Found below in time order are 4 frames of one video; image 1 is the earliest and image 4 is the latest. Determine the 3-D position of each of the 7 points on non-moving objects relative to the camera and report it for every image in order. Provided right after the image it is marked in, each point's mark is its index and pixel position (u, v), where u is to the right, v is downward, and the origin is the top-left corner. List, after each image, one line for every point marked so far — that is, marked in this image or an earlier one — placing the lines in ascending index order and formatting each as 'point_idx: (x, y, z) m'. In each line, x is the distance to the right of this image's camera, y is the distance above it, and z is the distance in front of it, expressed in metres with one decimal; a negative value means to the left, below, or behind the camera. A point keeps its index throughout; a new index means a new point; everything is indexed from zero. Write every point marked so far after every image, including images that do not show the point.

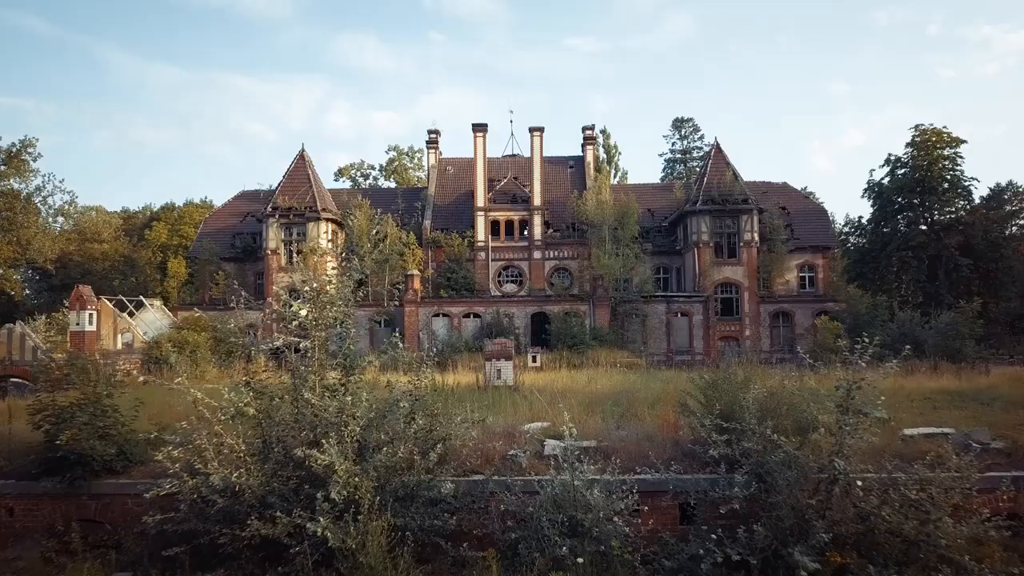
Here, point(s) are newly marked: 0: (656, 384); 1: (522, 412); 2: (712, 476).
0: (+2.9, -2.0, +17.5) m
1: (+0.1, -1.6, +11.0) m
2: (+1.8, -1.7, +7.8) m
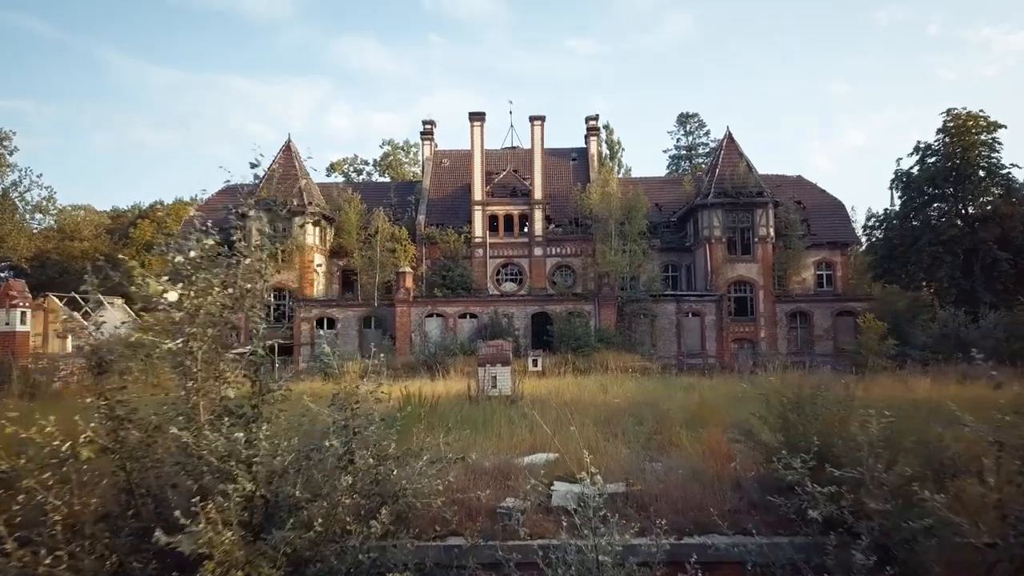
0: (+2.9, -1.9, +14.9) m
1: (+0.1, -1.4, +8.4) m
2: (+1.8, -1.5, +5.2) m
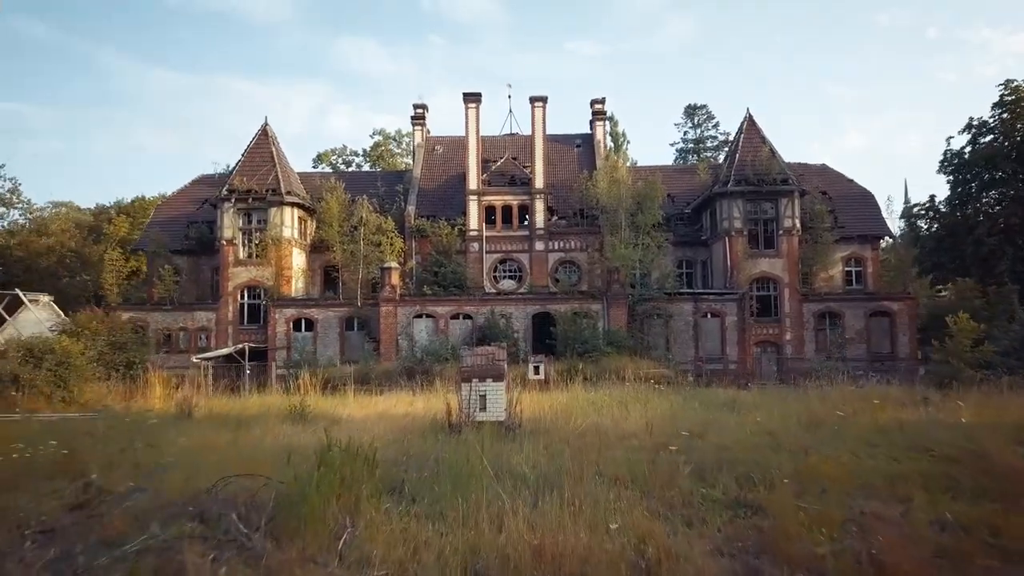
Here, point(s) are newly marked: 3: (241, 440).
0: (+2.8, -1.7, +11.1) m
1: (0.0, -1.3, +4.6) m
2: (+1.7, -1.4, +1.5) m
3: (-3.2, -1.8, +10.2) m
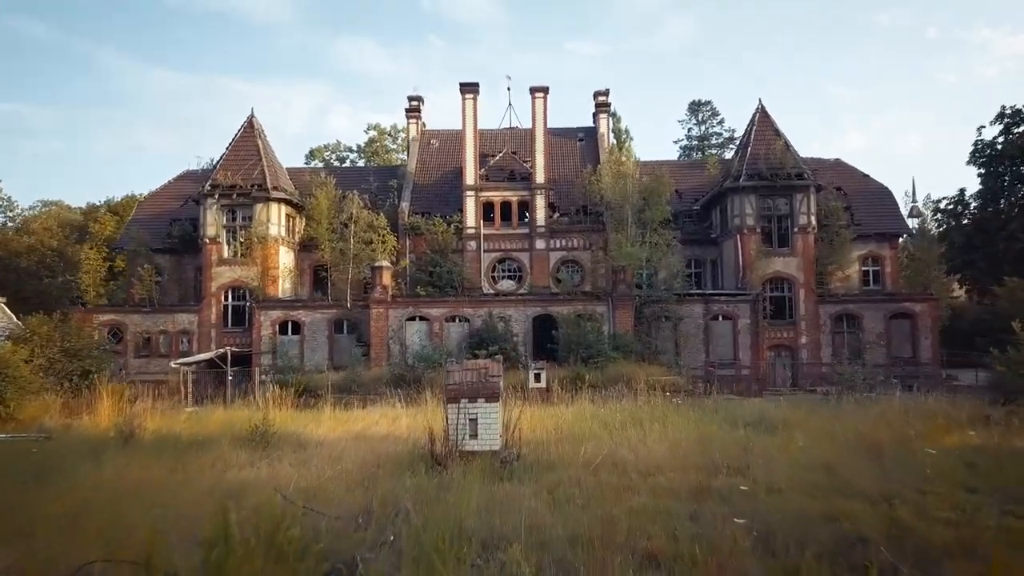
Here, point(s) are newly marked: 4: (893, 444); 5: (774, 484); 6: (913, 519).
0: (+2.8, -1.7, +9.2) m
1: (0.0, -1.3, +2.7) m
2: (+1.7, -1.4, -0.5) m
3: (-3.2, -1.8, +8.2) m
4: (+4.3, -1.8, +9.8) m
5: (+2.2, -1.7, +7.5) m
6: (+2.7, -1.5, +5.9) m
